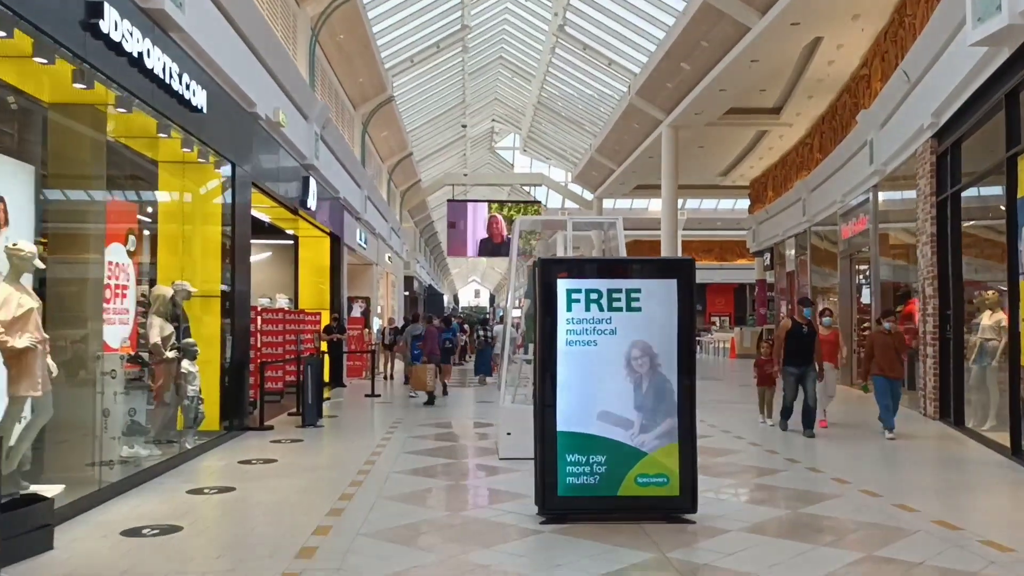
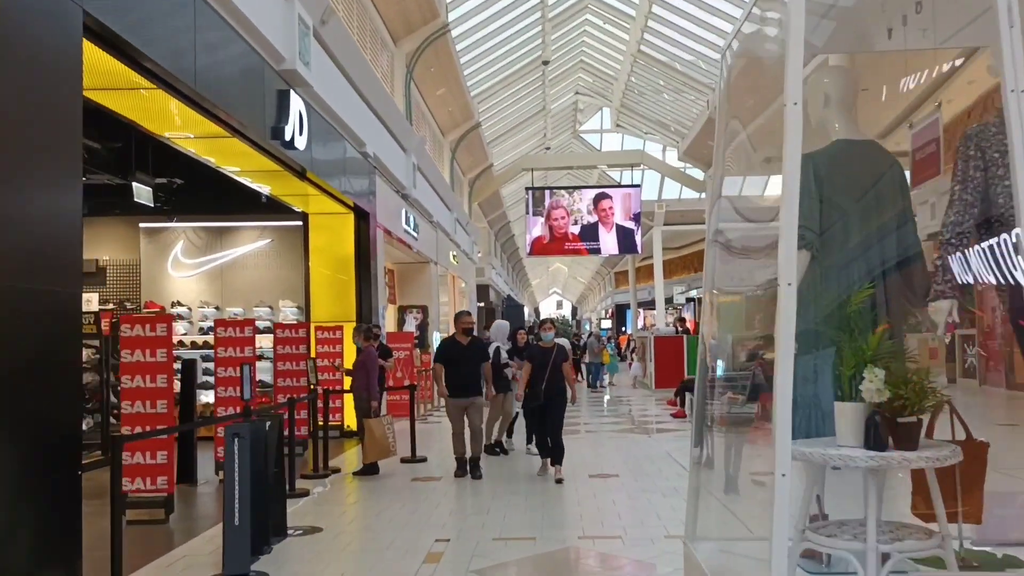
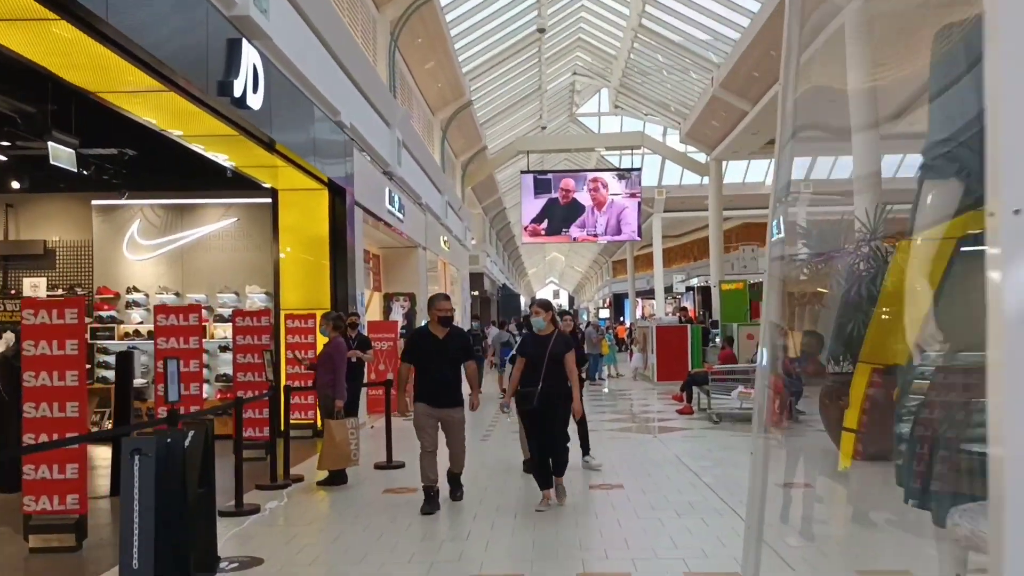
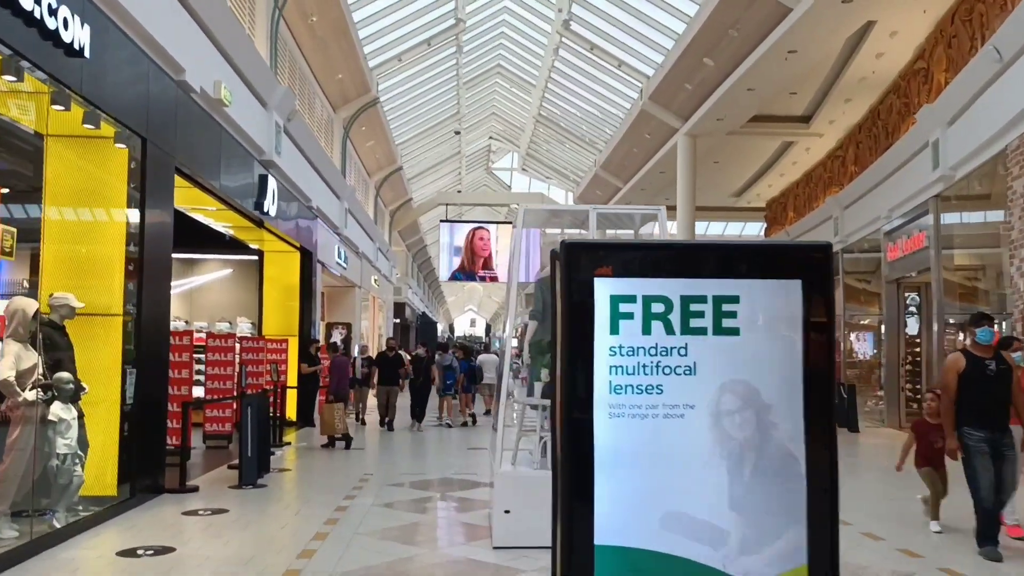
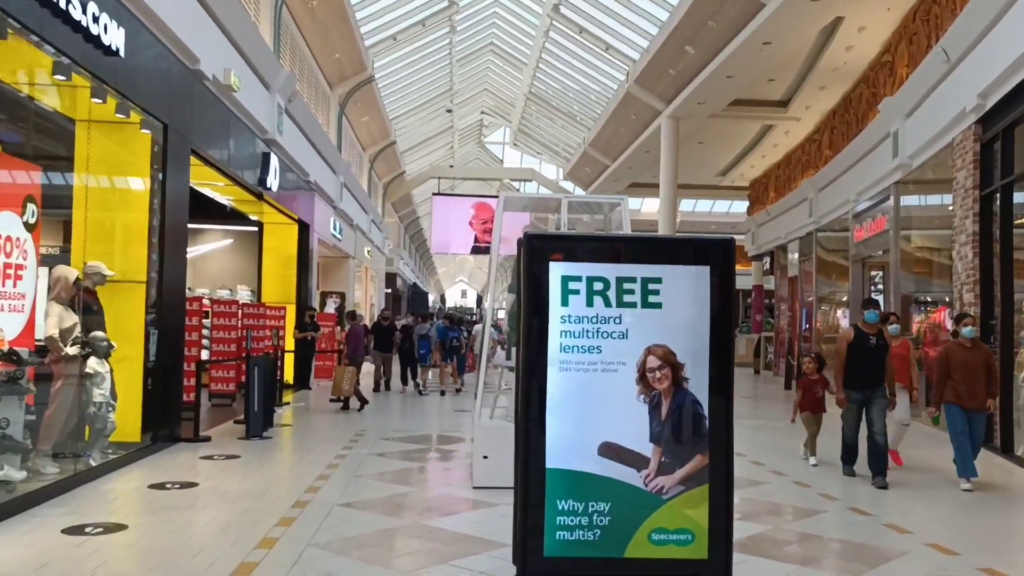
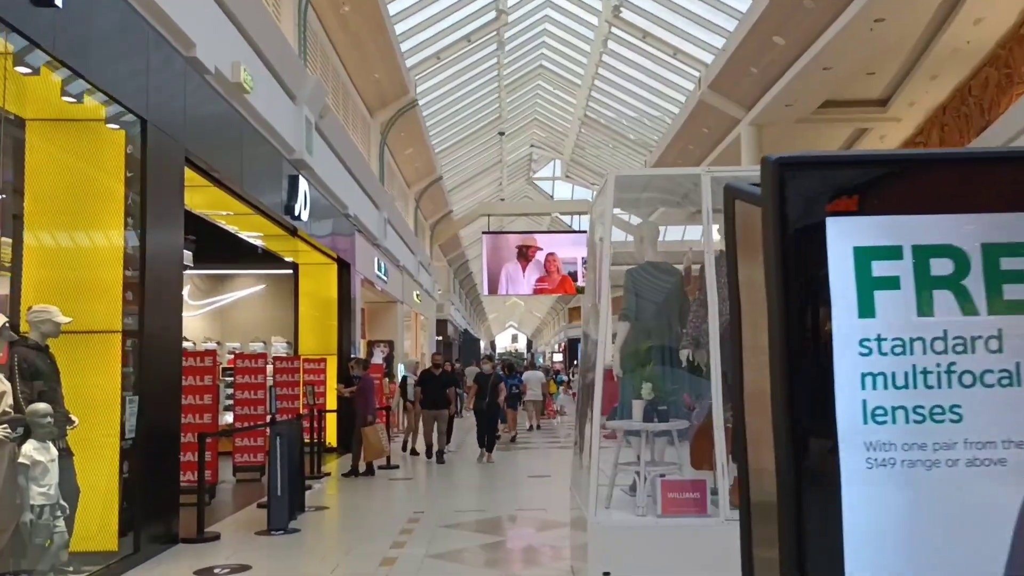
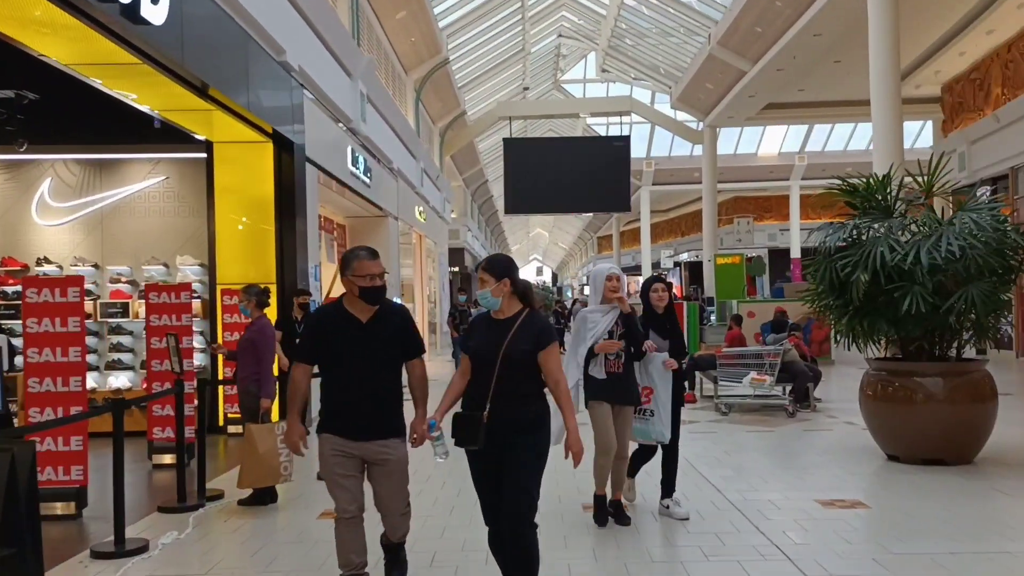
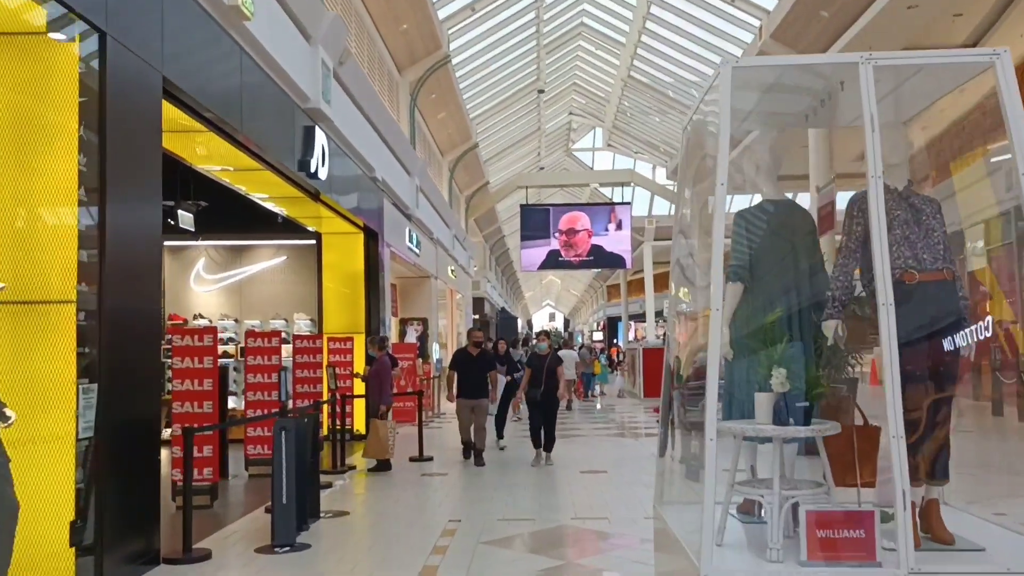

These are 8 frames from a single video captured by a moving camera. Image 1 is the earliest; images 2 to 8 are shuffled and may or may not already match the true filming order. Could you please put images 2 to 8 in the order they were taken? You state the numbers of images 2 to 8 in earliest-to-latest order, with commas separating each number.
5, 4, 6, 8, 2, 3, 7
